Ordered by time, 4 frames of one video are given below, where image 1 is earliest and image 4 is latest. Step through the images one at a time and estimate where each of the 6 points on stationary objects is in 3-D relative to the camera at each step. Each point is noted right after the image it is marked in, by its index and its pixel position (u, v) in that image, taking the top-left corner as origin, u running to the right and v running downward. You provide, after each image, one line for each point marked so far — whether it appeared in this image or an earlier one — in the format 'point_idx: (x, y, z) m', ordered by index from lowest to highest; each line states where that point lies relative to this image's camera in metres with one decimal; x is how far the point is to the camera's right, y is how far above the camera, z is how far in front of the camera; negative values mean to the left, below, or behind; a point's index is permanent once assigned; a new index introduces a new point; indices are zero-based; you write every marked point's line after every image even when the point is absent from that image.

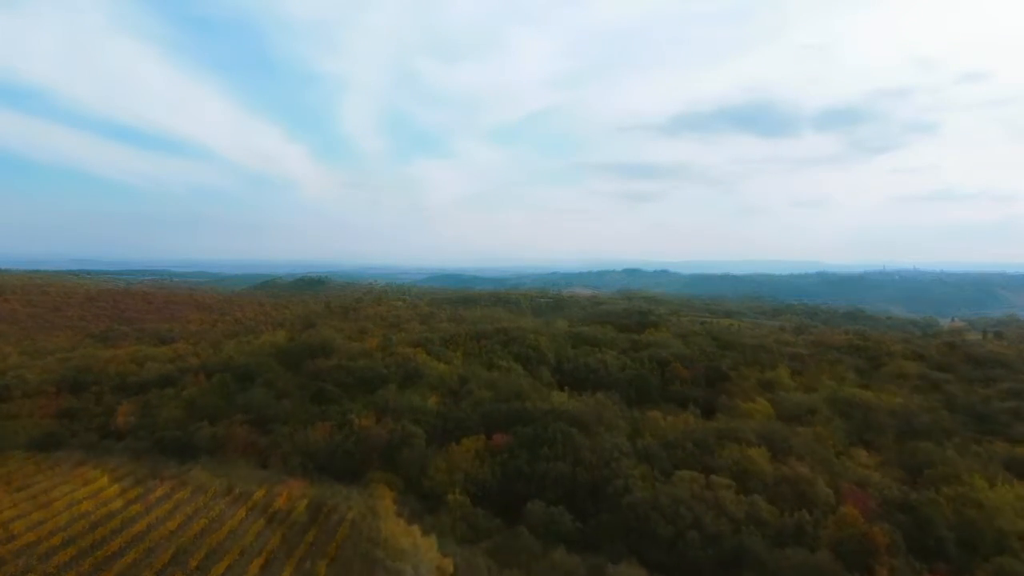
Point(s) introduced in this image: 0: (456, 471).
0: (-1.8, -5.9, +19.7) m
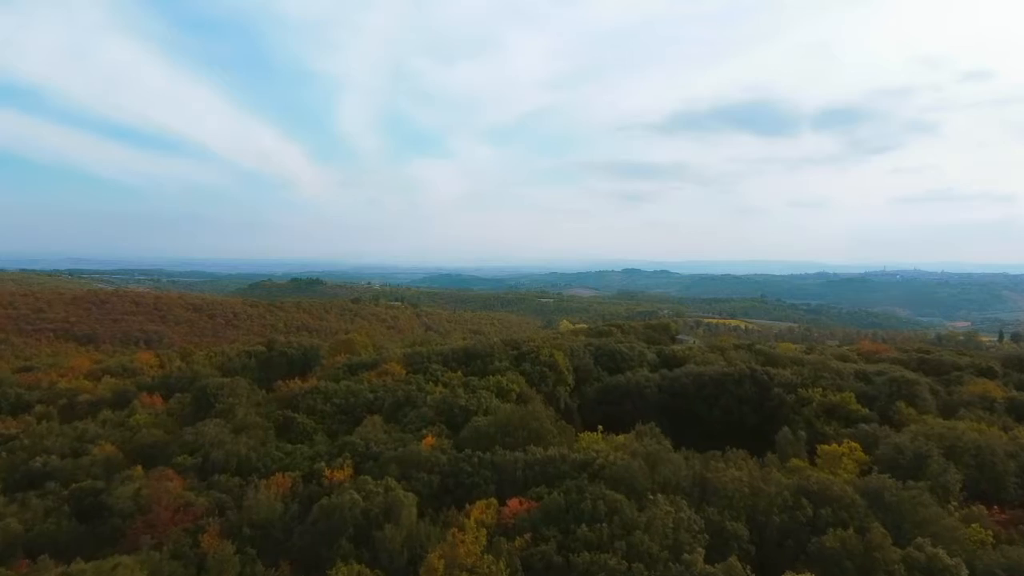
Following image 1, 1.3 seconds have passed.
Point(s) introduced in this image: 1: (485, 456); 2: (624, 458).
0: (-1.2, -6.2, +13.7) m
1: (-0.8, -5.1, +18.9) m
2: (+3.2, -4.9, +17.8) m
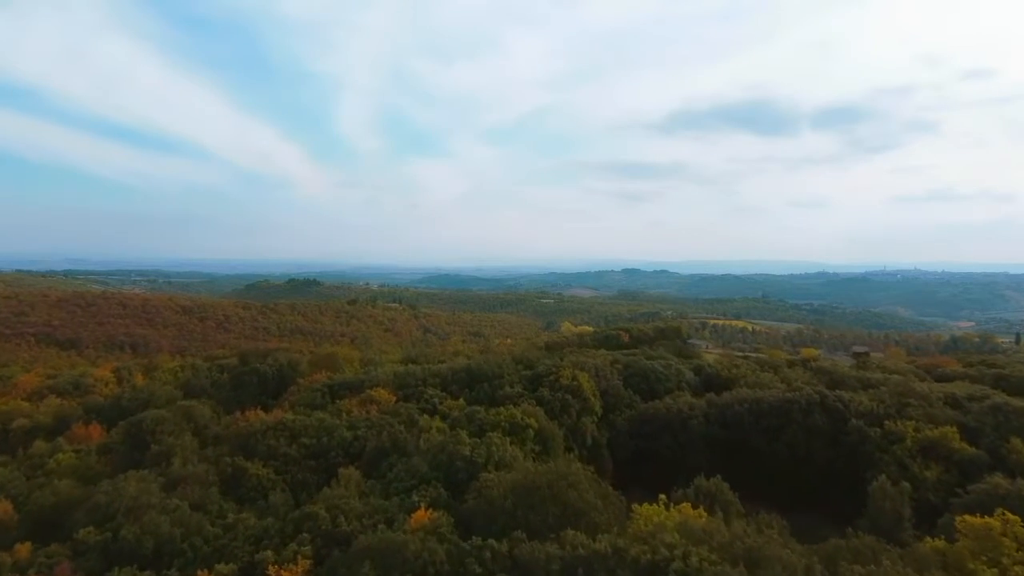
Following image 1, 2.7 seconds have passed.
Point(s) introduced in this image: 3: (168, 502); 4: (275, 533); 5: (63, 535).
0: (-0.6, -6.5, +7.8) m
1: (-0.2, -5.4, +13.0) m
2: (+3.8, -5.2, +11.9) m
3: (-9.7, -6.0, +17.4) m
4: (-5.9, -6.0, +15.3) m
5: (-12.4, -6.7, +17.1) m
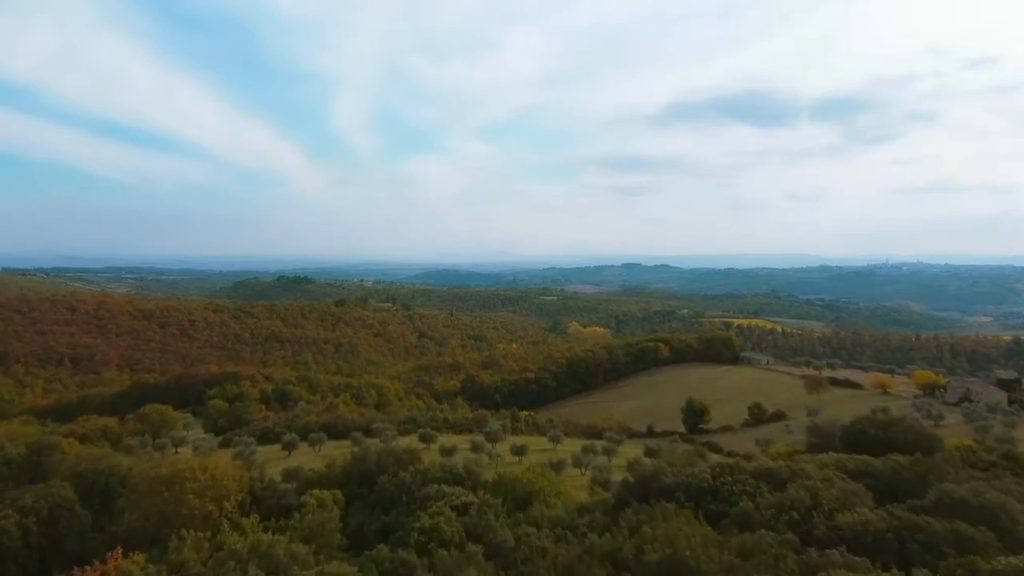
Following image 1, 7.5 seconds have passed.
0: (+1.7, -7.6, -13.3) m
1: (+2.0, -6.6, -8.0) m
2: (+6.1, -6.3, -9.1) m
3: (-7.5, -7.1, -3.6) m
4: (-3.7, -7.1, -5.7) m
5: (-10.1, -7.8, -3.9) m
